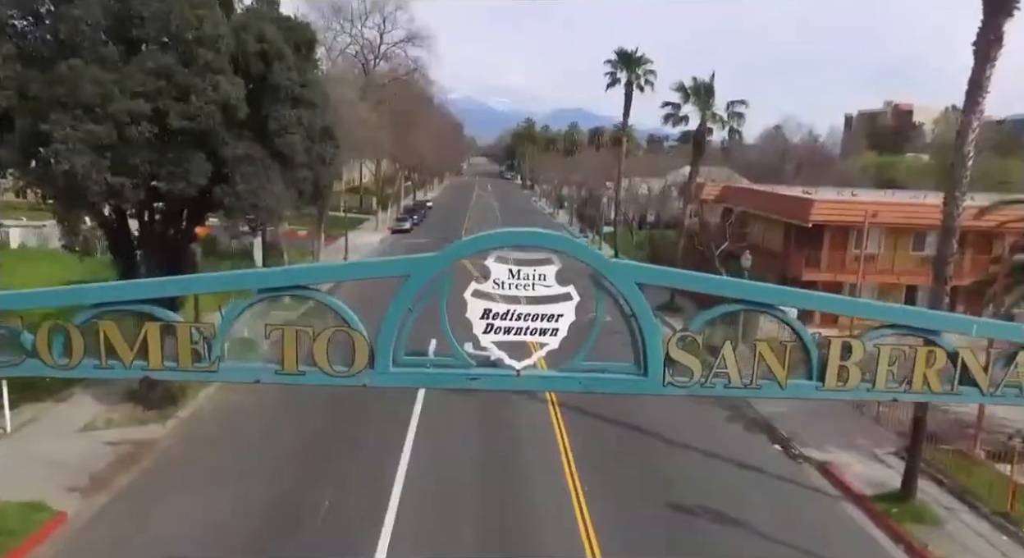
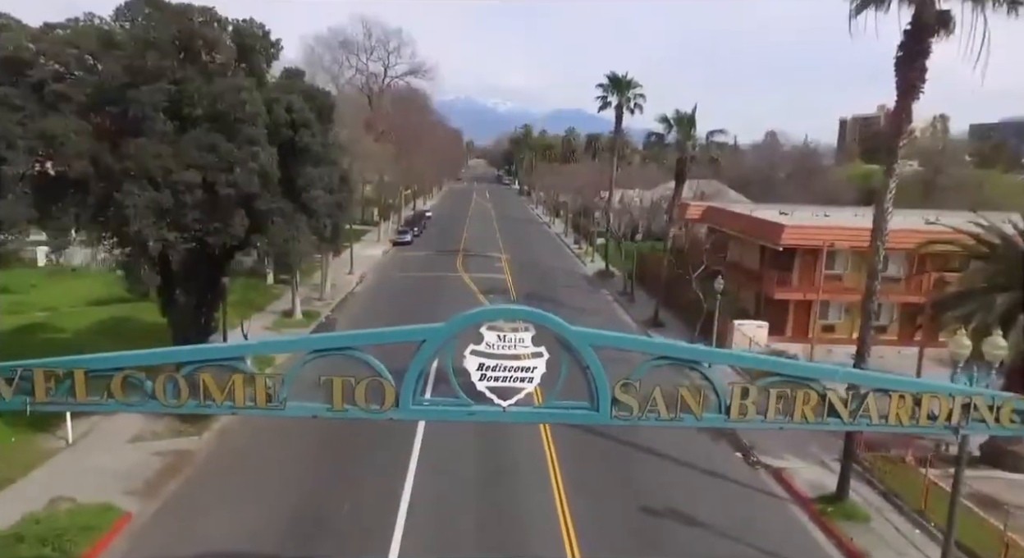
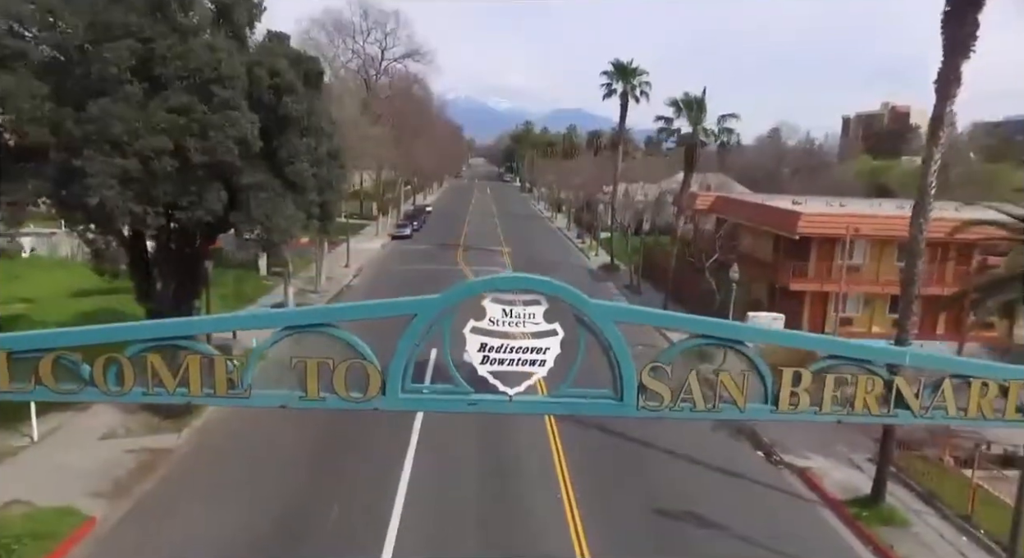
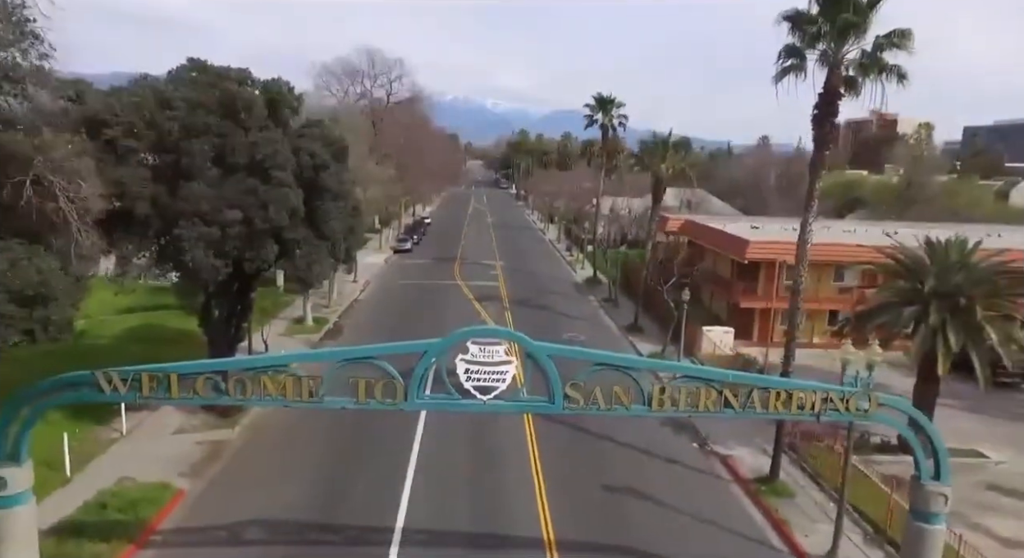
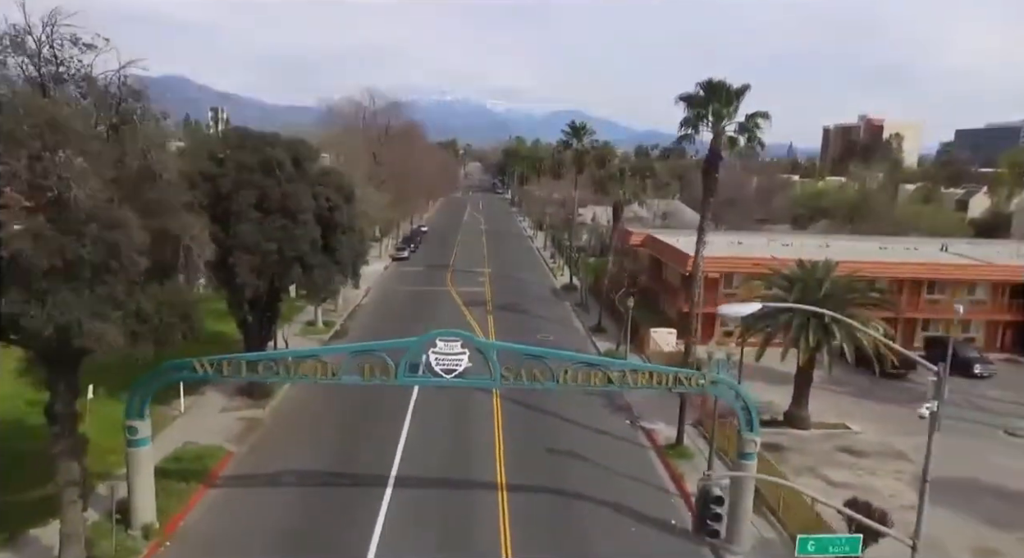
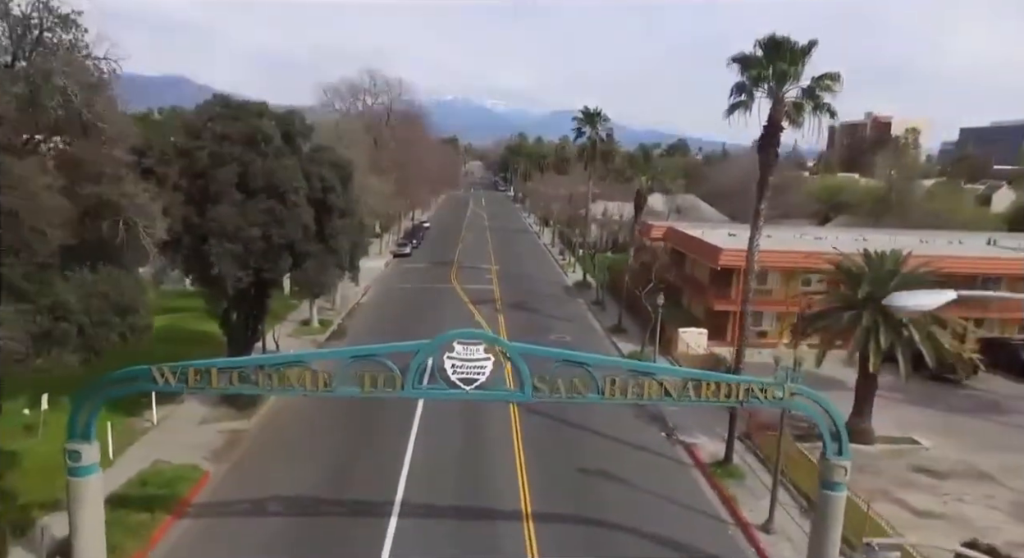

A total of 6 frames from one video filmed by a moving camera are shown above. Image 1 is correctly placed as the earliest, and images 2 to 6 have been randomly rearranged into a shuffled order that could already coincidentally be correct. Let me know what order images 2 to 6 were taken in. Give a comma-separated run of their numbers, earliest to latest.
3, 2, 4, 6, 5
